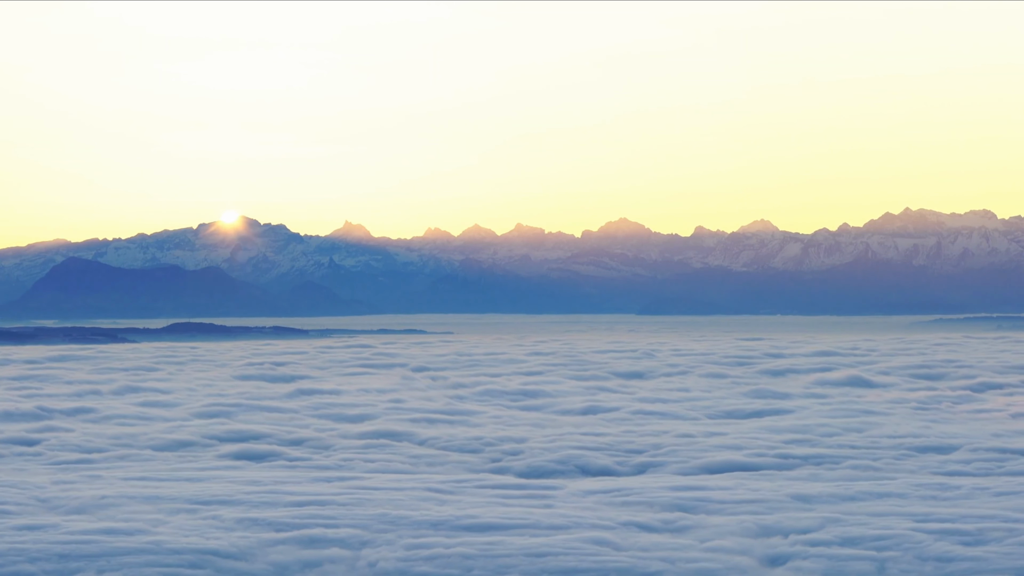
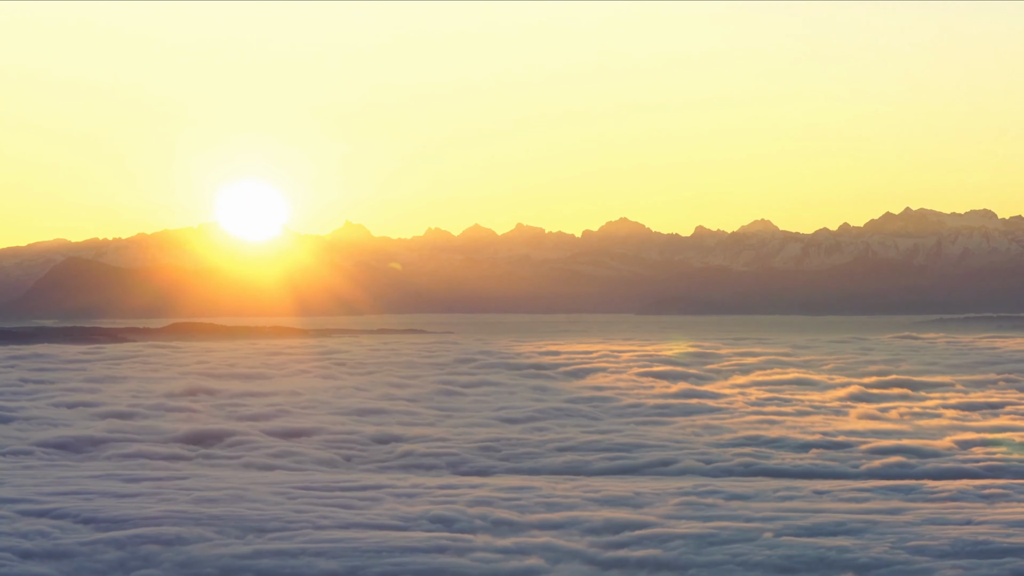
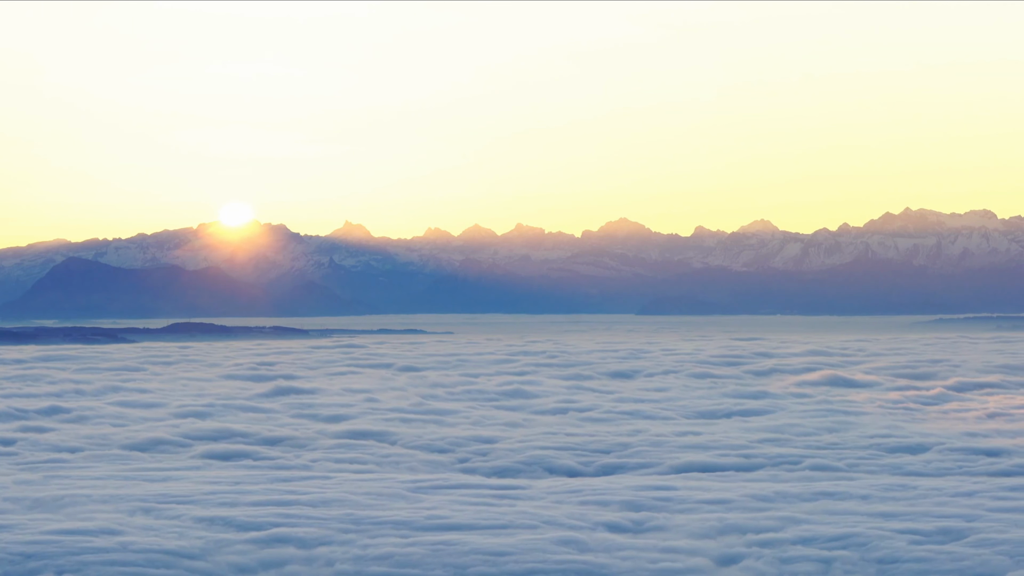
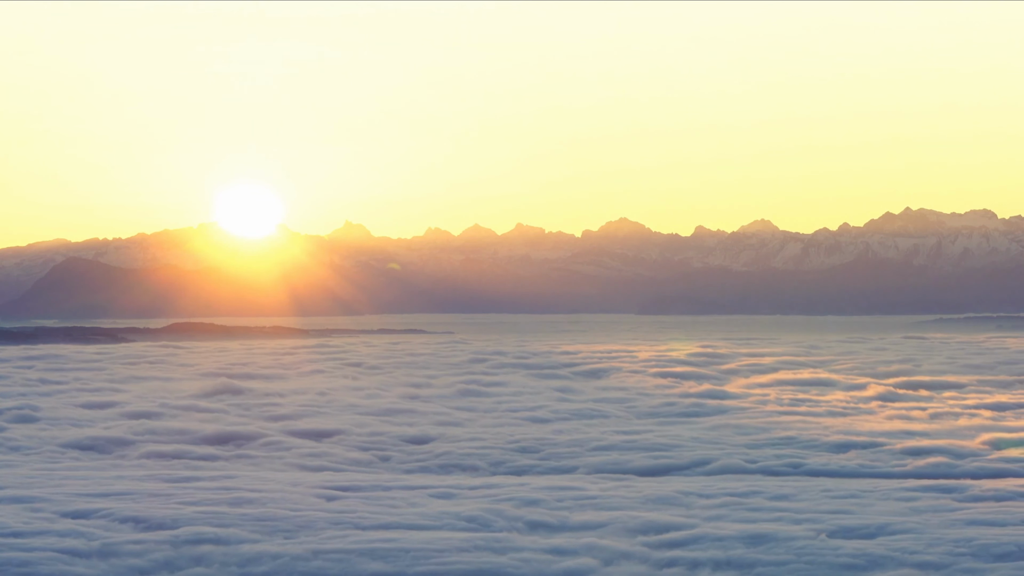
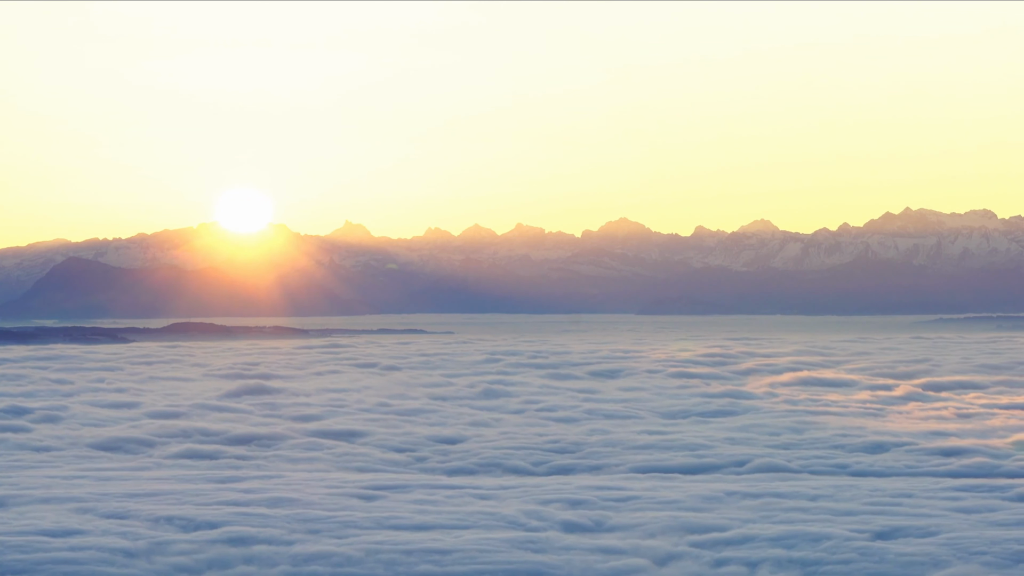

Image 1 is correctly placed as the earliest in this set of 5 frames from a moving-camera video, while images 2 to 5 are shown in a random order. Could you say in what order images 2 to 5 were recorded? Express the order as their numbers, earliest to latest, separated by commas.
3, 5, 4, 2
